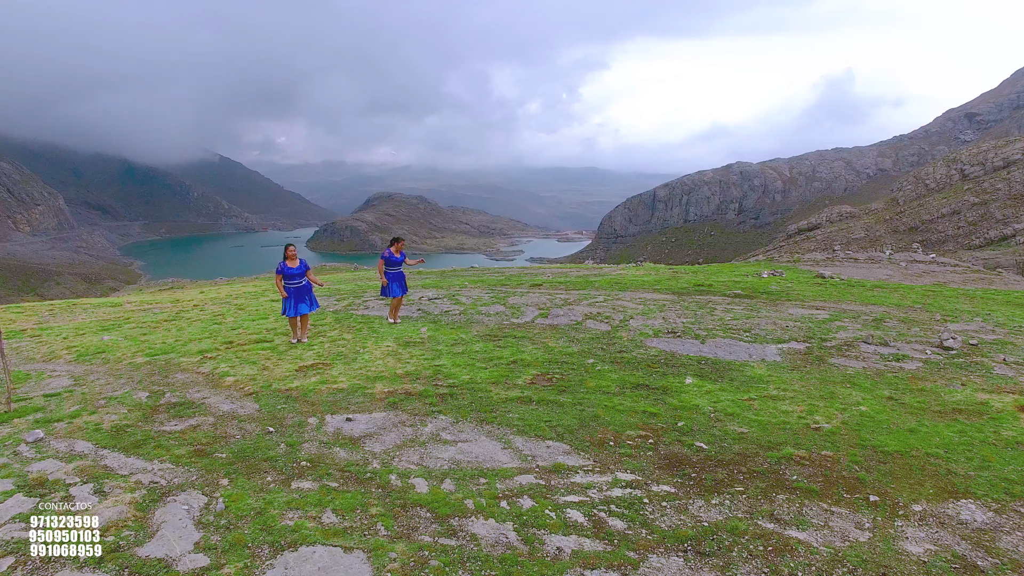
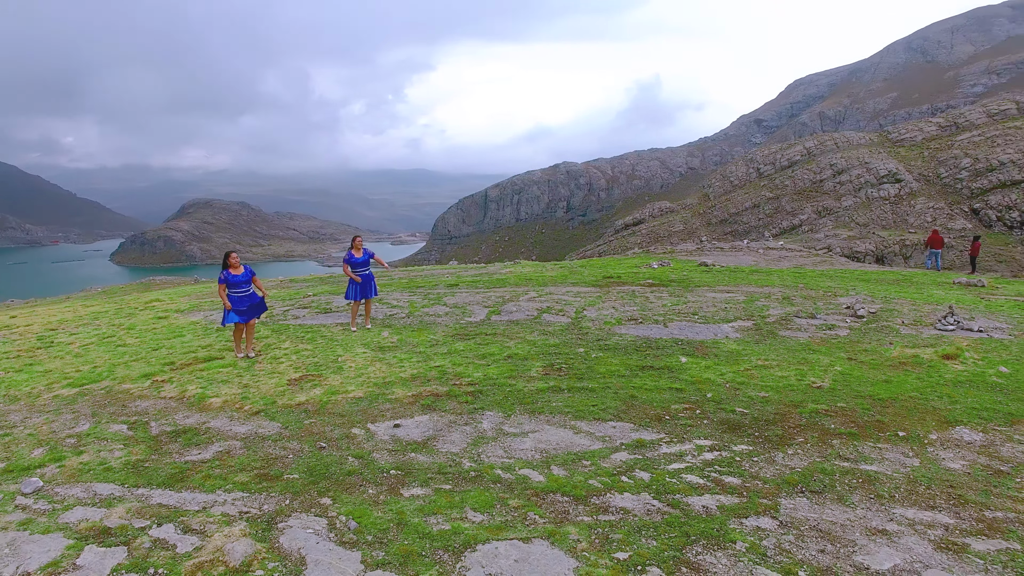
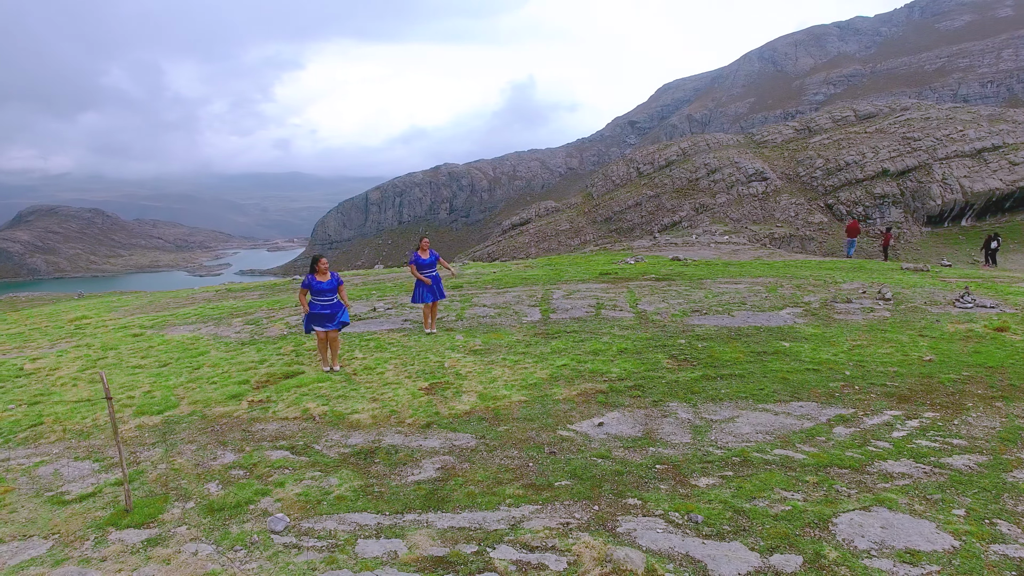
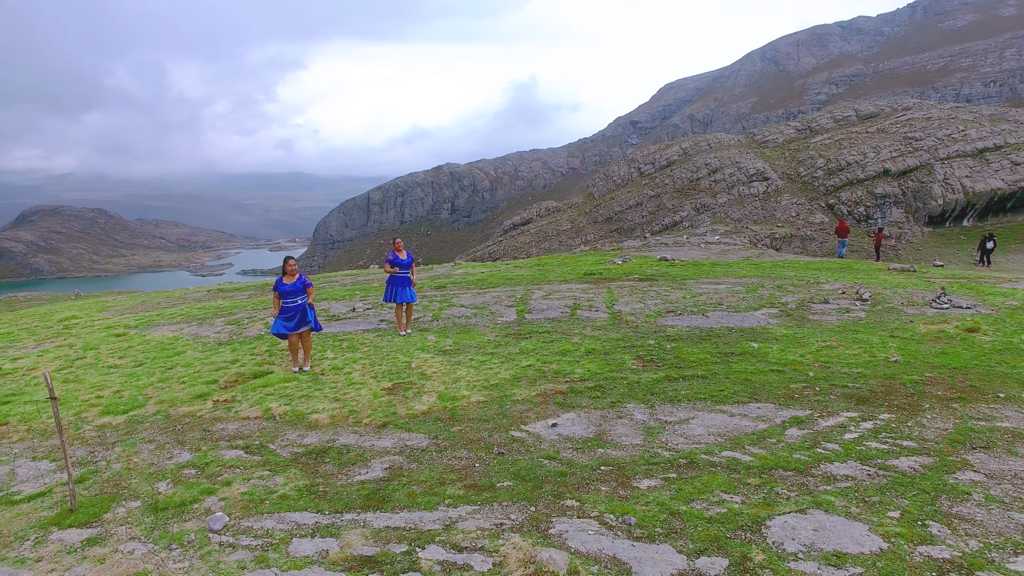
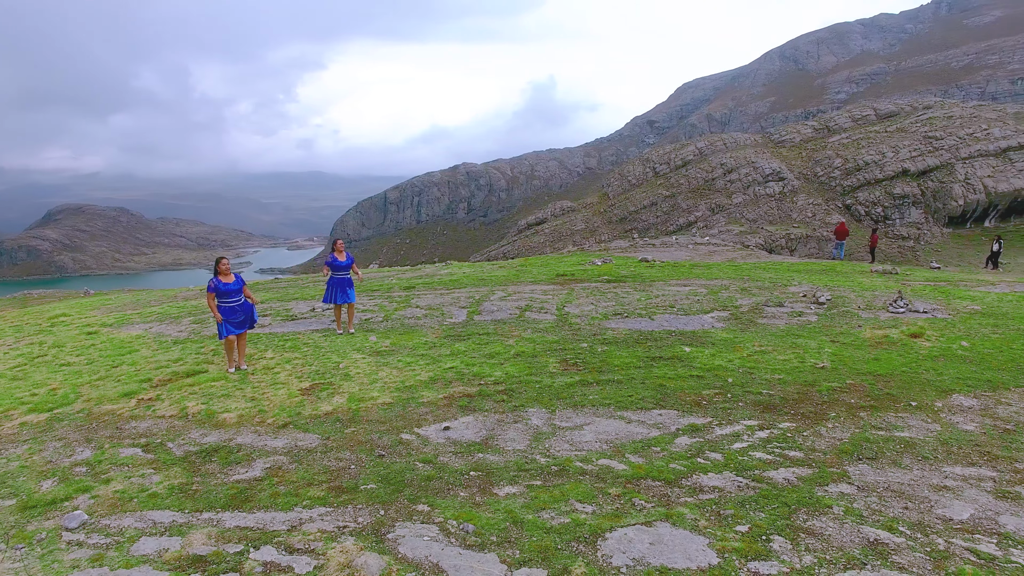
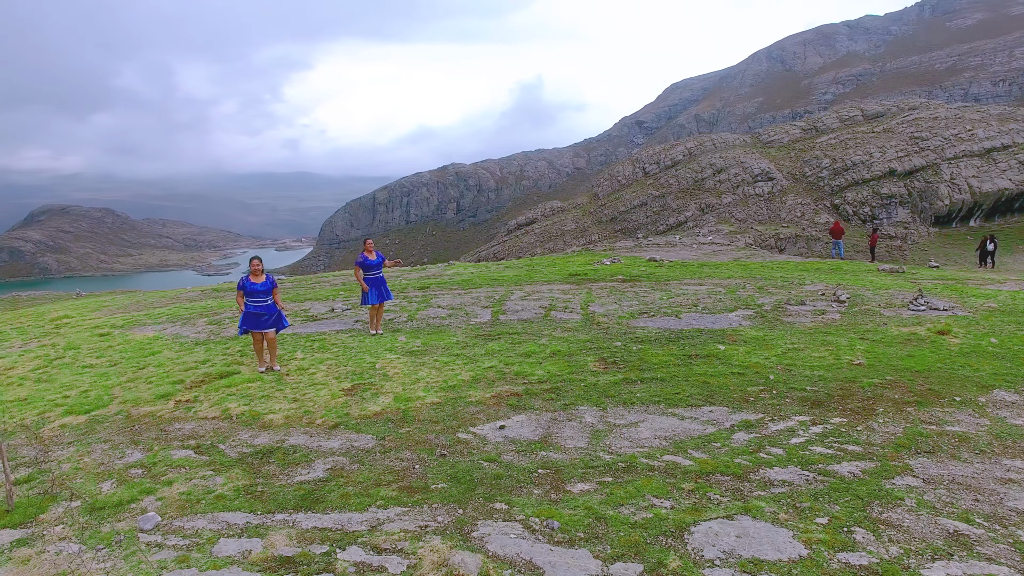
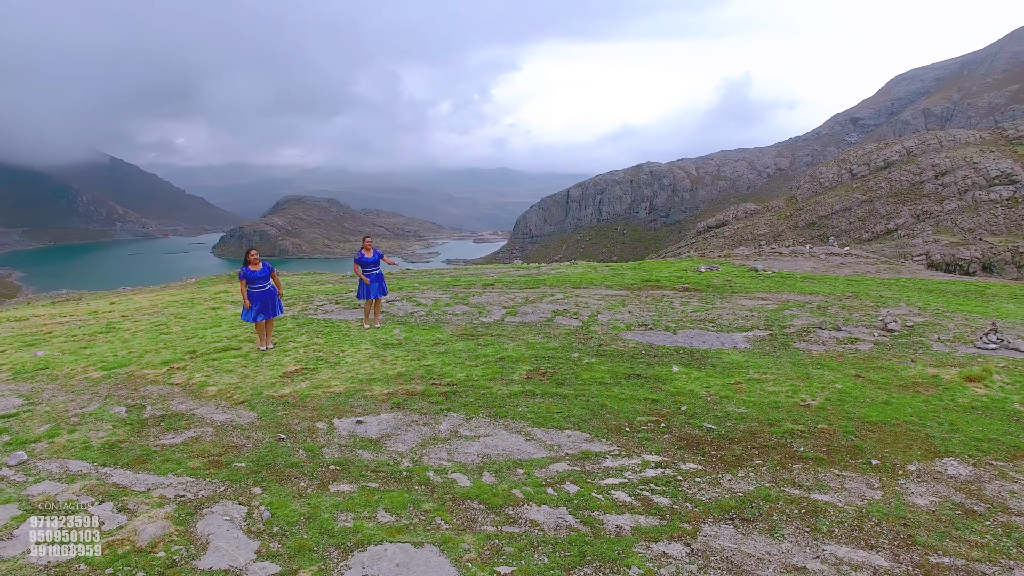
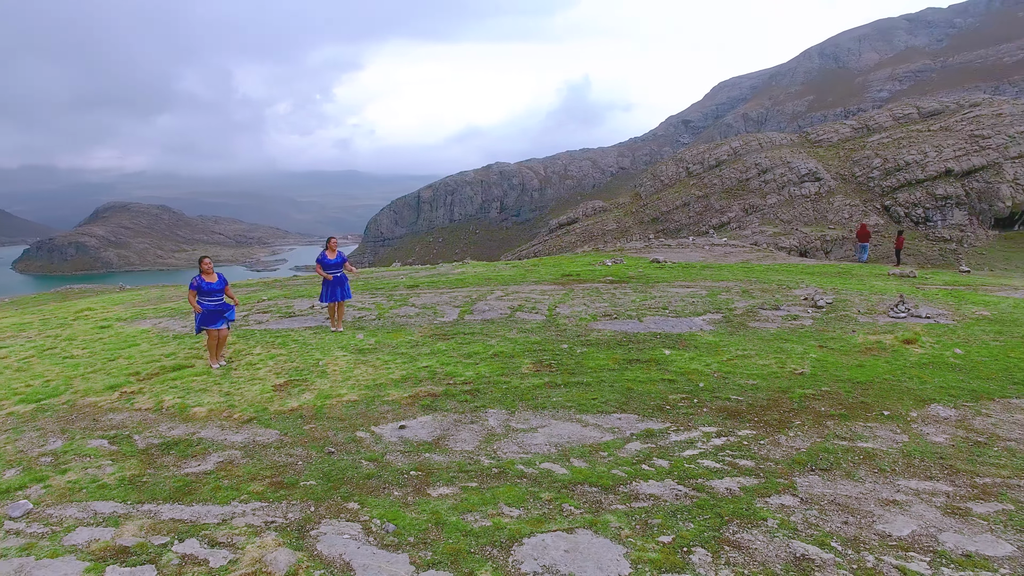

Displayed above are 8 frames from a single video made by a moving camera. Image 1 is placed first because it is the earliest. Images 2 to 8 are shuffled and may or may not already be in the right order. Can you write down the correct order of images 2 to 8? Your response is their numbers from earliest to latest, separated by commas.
7, 2, 8, 5, 6, 4, 3
